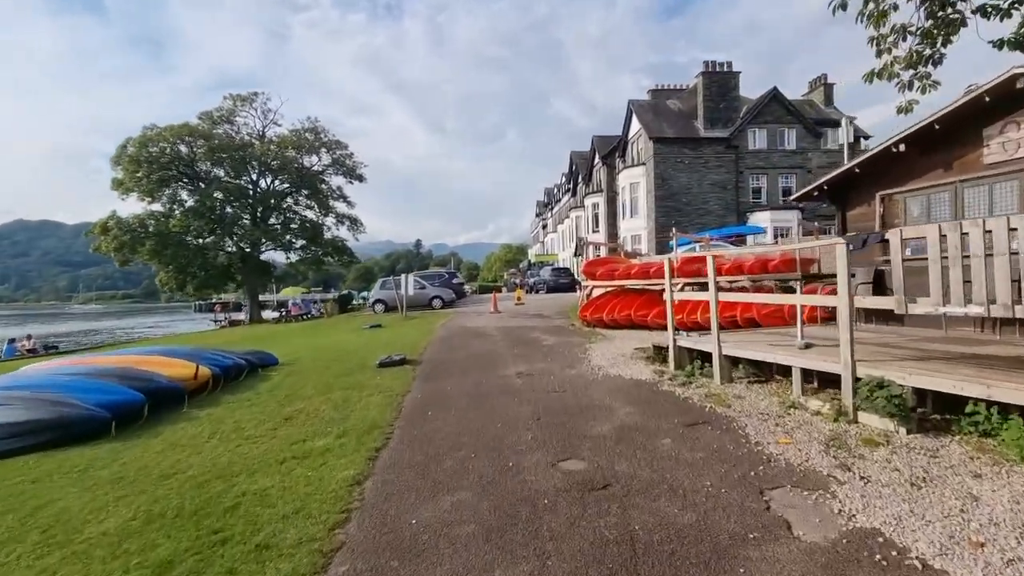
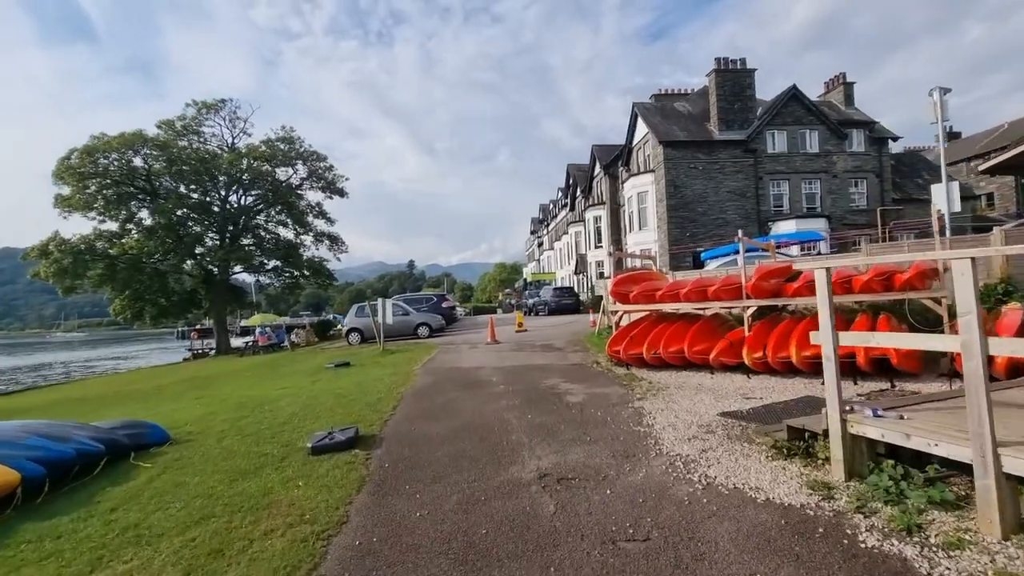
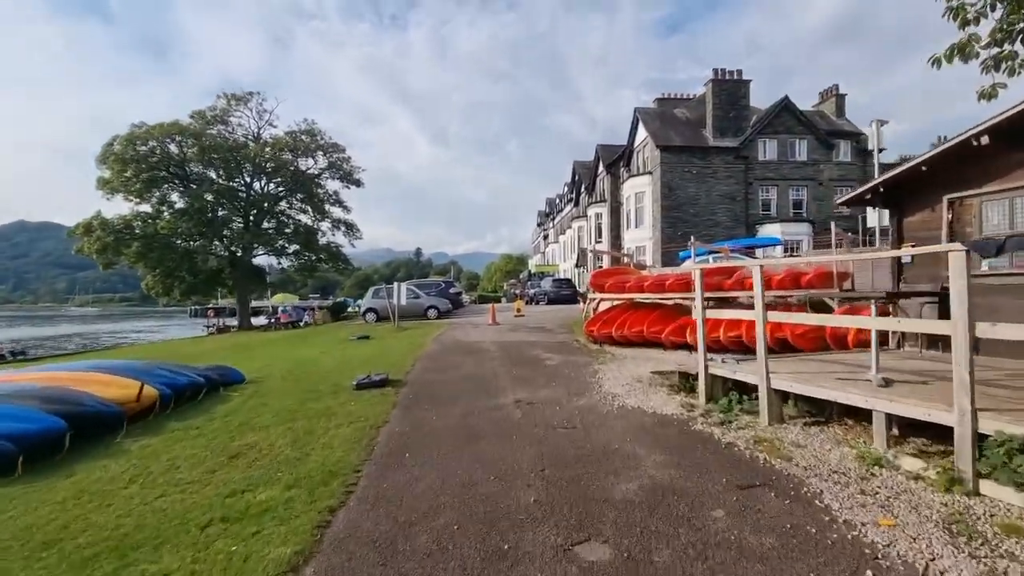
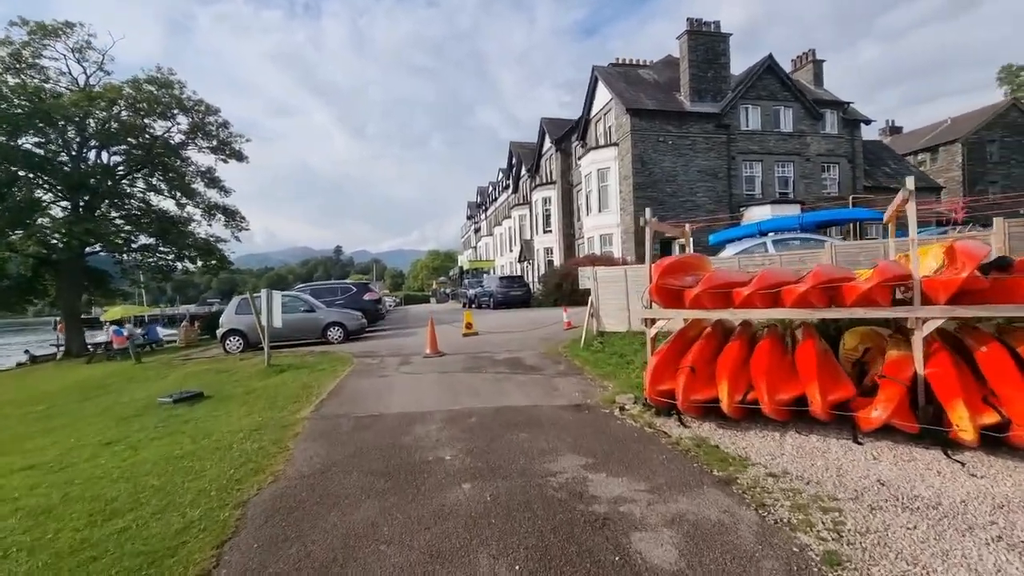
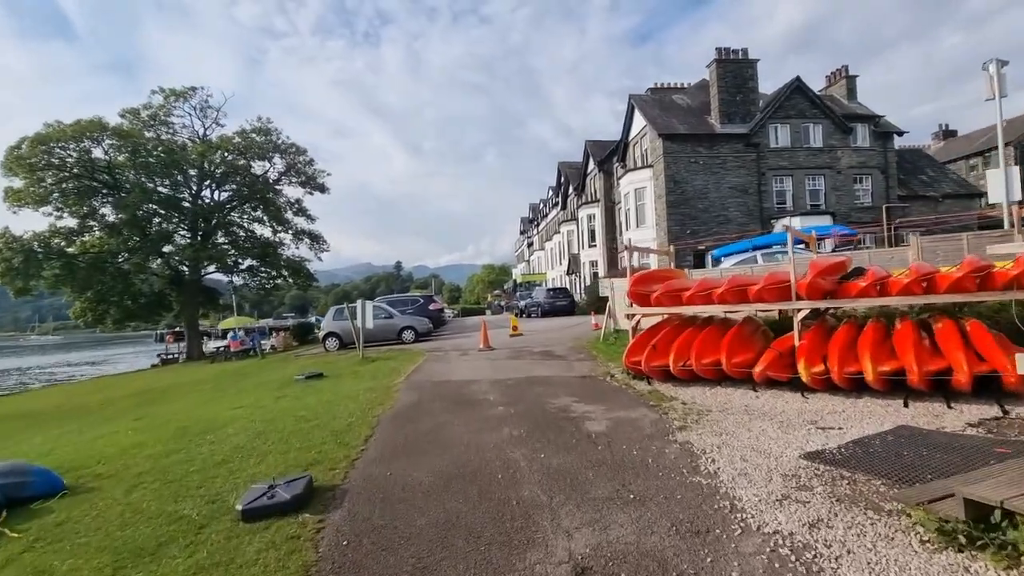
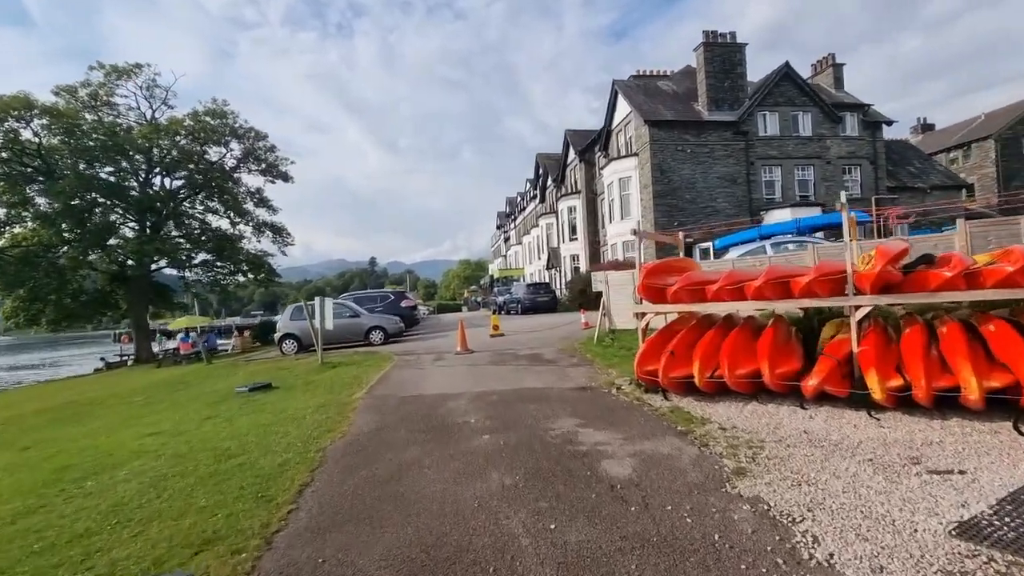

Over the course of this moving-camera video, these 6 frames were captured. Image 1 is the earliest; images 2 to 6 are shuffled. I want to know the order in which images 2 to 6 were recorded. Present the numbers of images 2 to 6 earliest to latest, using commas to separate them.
3, 2, 5, 6, 4
